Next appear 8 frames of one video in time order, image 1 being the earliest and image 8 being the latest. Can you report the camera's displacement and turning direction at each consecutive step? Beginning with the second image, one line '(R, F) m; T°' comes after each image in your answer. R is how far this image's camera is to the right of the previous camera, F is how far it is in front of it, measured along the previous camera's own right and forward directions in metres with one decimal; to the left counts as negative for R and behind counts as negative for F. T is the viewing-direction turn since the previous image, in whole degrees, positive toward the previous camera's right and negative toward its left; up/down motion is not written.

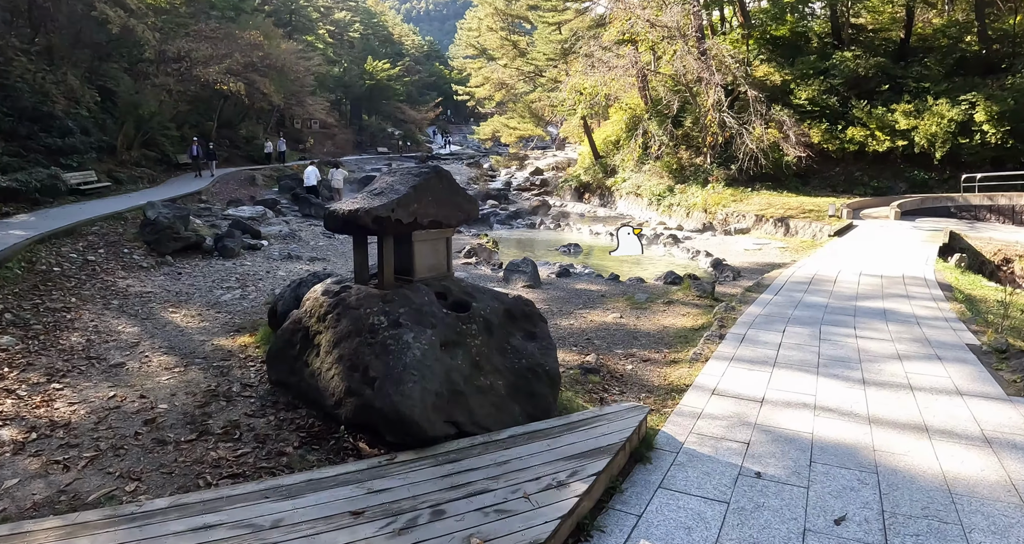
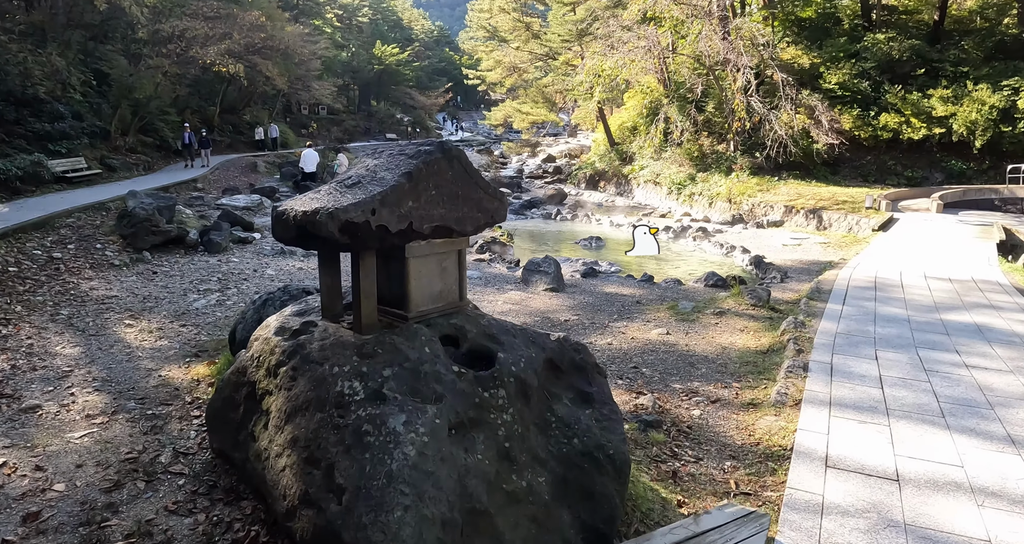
(-0.1, +1.2) m; -1°
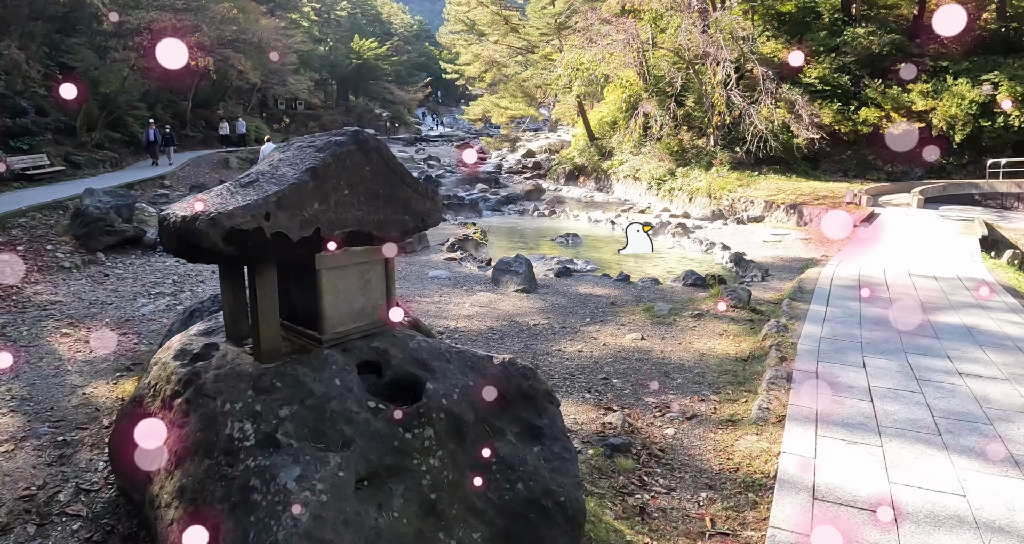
(+0.2, +0.4) m; +1°
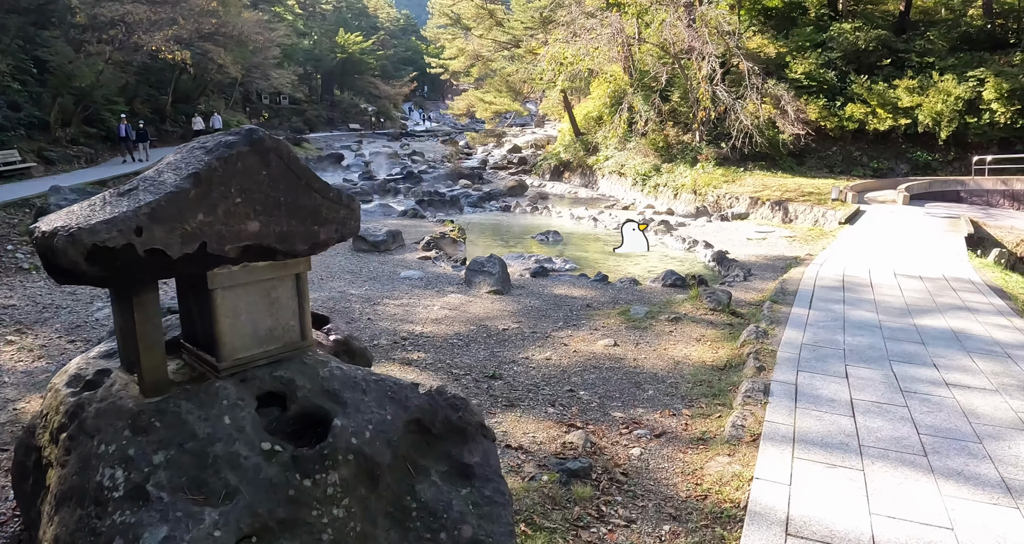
(+0.2, +0.3) m; +1°
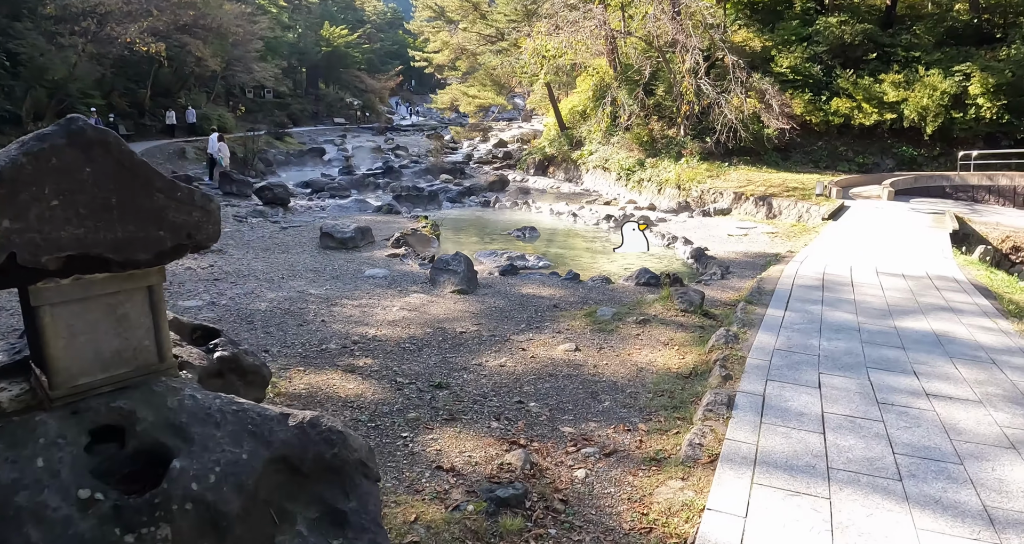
(+0.3, +0.3) m; +1°
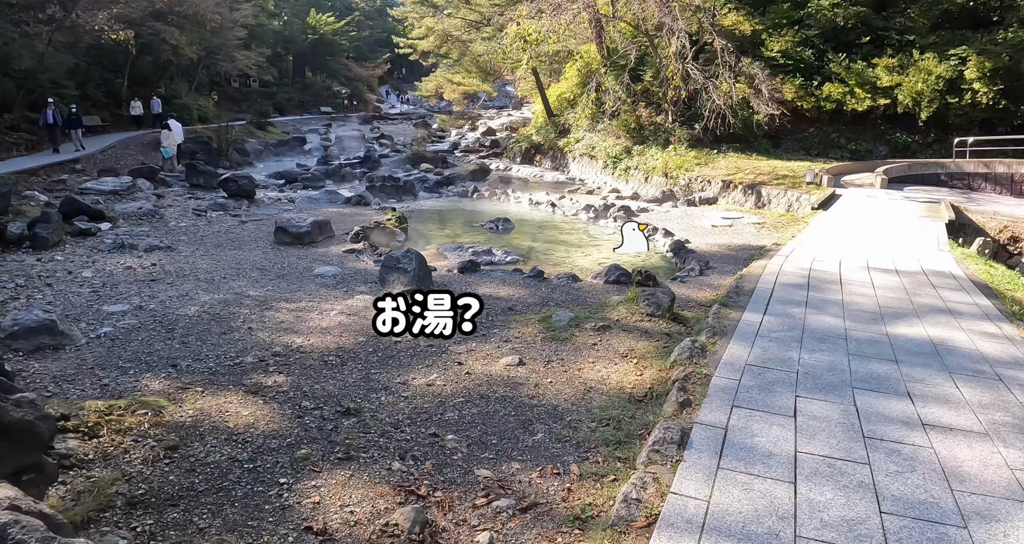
(+0.4, +0.6) m; 0°
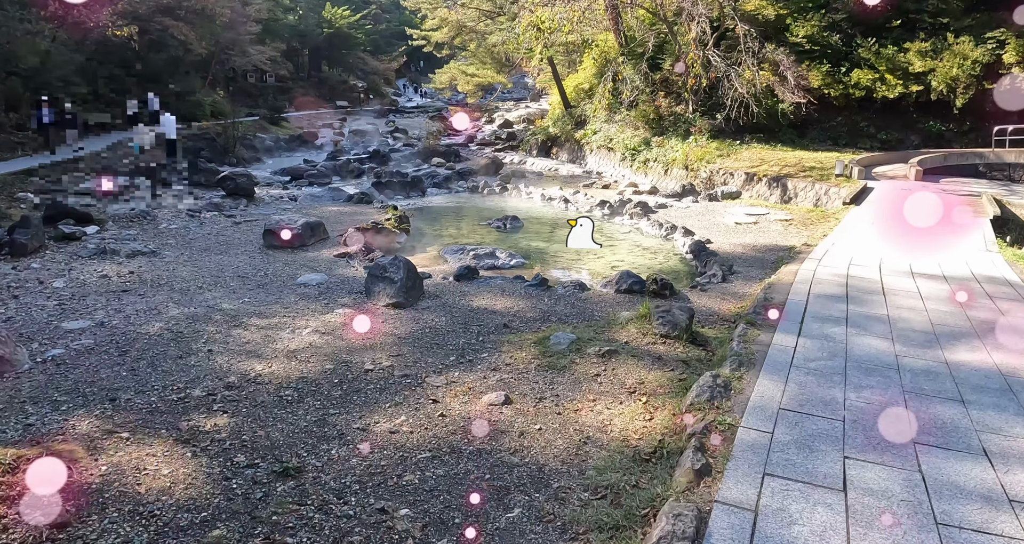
(+0.2, +0.7) m; -2°
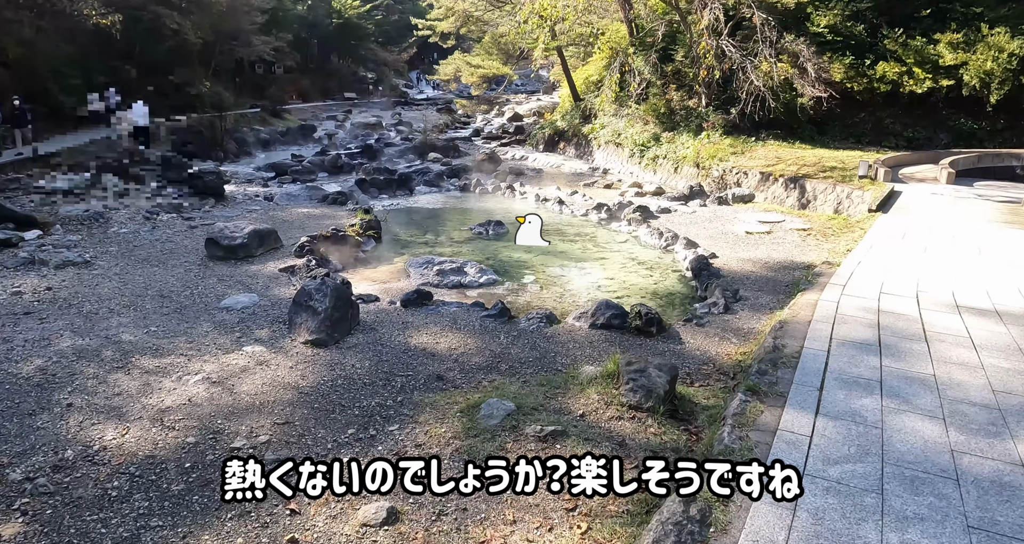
(+0.5, +1.1) m; -1°
